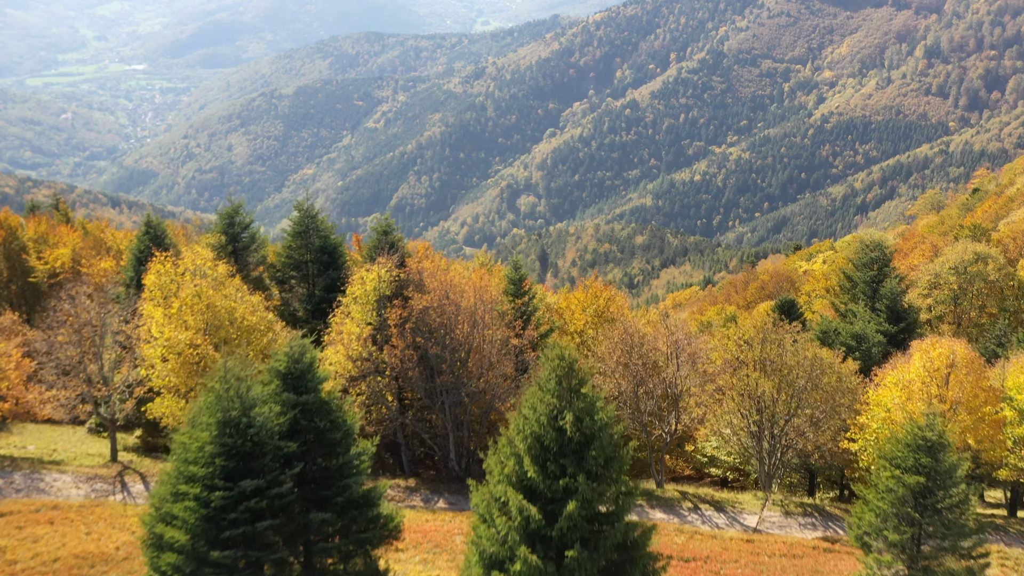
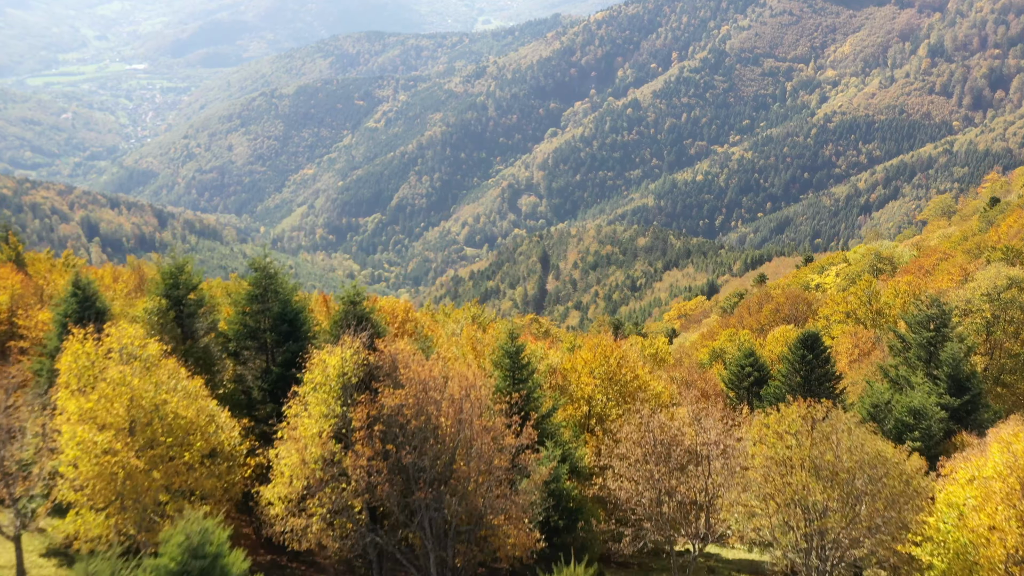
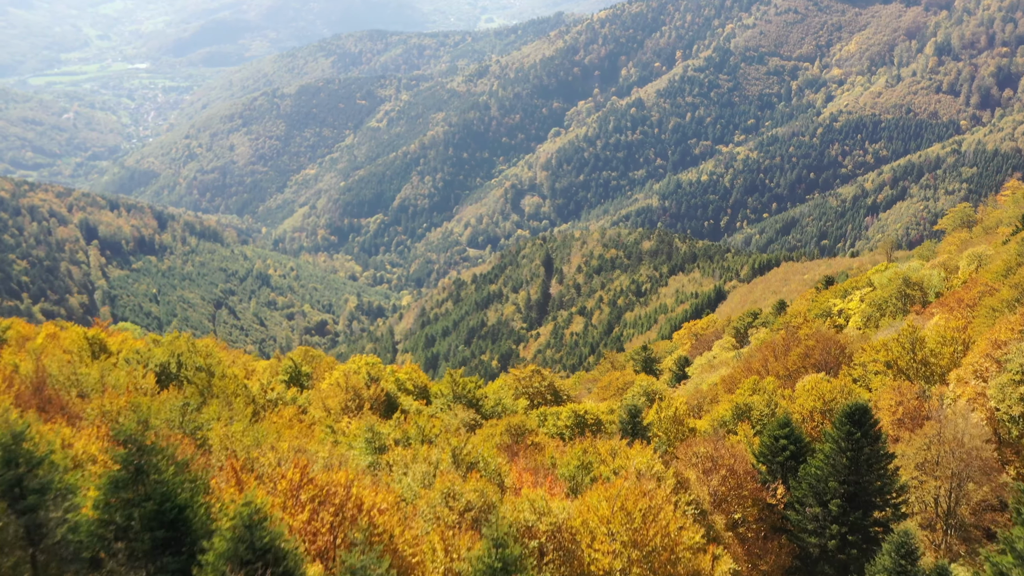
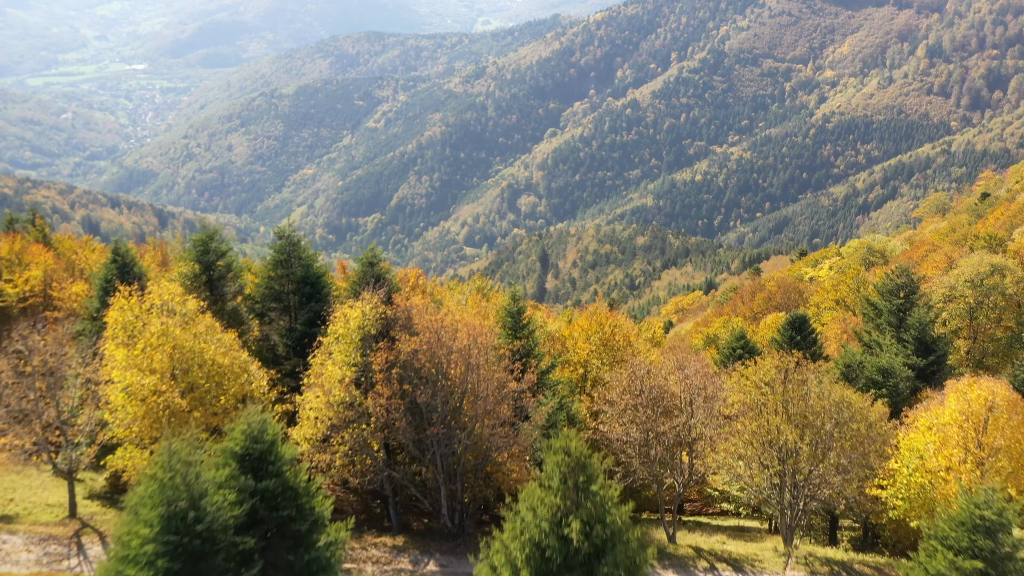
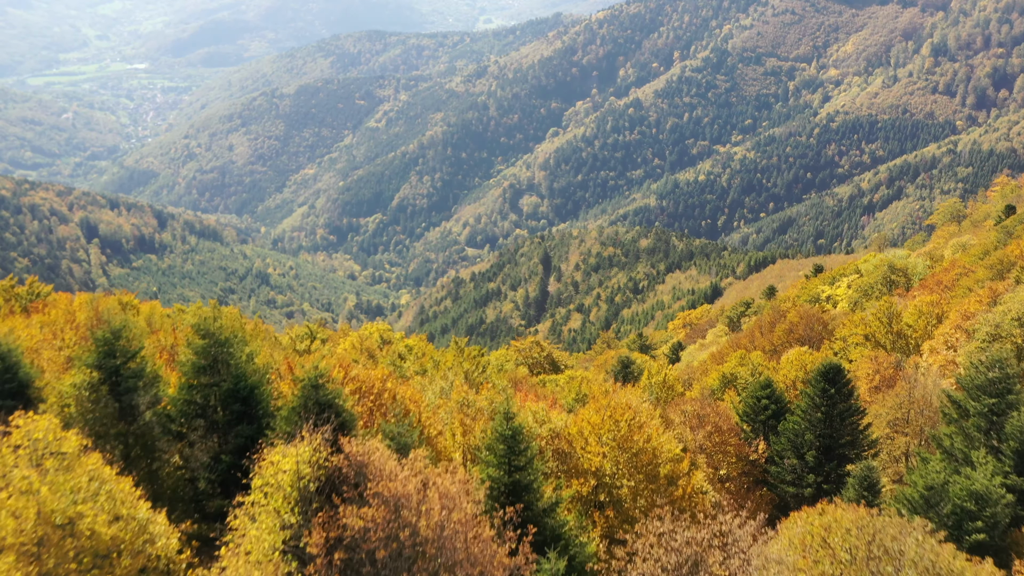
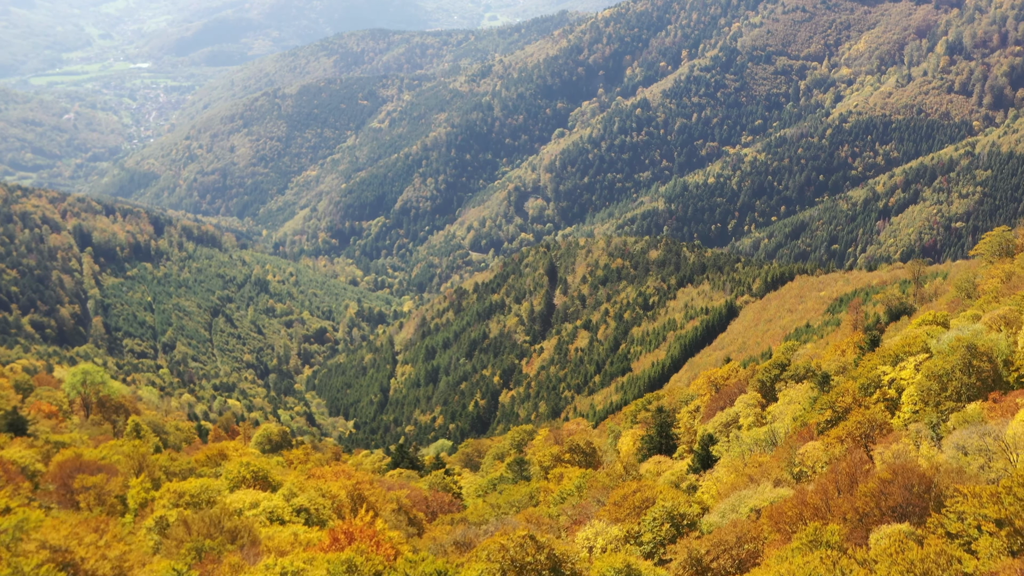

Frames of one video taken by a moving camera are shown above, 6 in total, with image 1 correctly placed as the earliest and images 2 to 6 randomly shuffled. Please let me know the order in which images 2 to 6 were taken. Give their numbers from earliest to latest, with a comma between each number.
4, 2, 5, 3, 6
